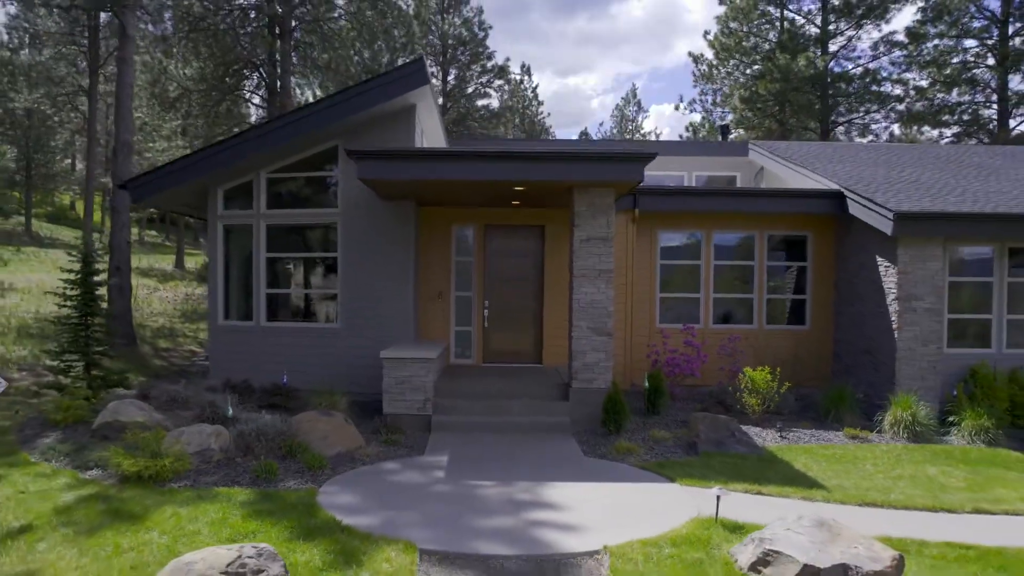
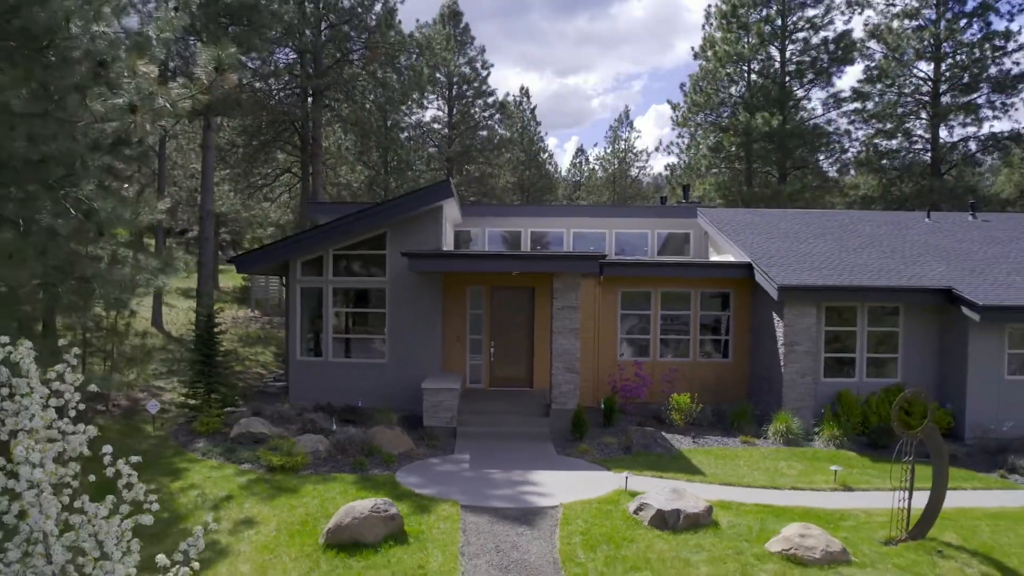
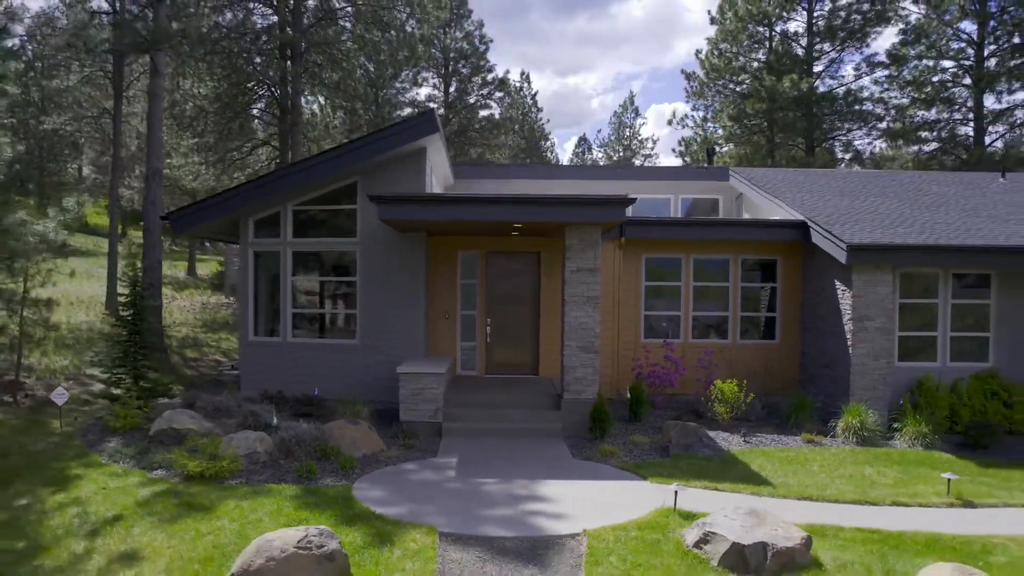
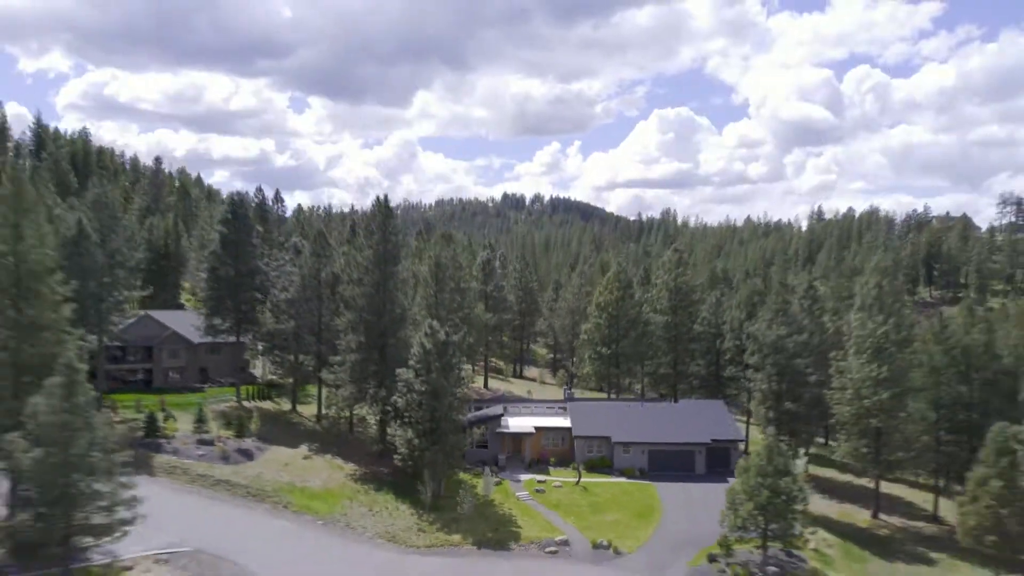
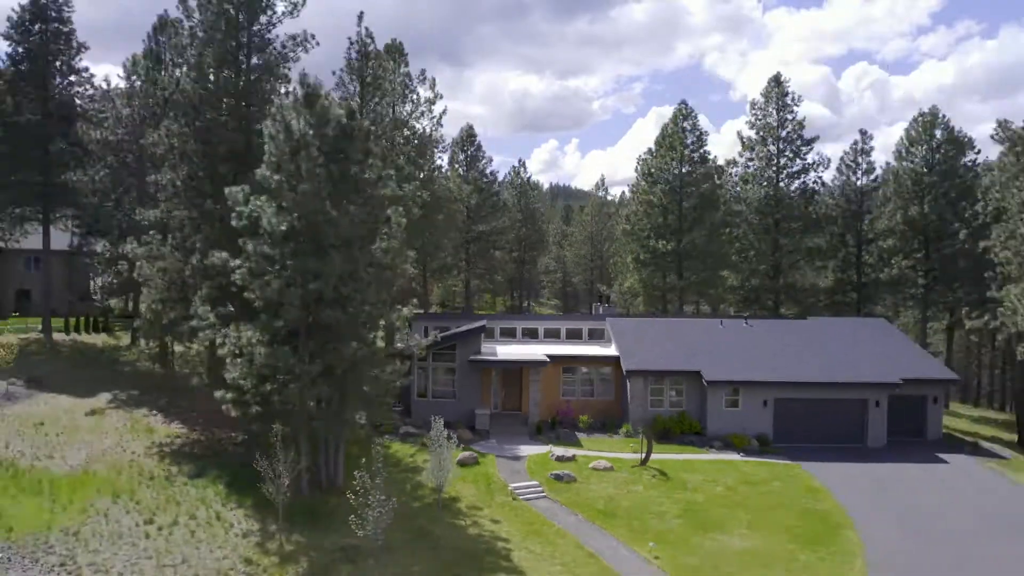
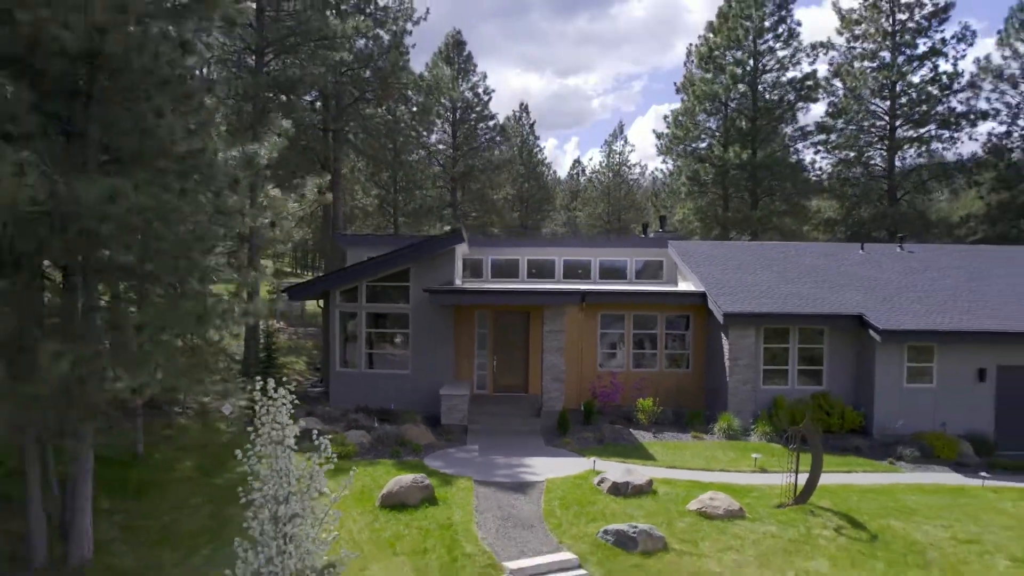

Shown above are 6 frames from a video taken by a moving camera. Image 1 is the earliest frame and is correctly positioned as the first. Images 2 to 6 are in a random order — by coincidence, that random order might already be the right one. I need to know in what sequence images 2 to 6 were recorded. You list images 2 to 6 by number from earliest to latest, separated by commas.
3, 2, 6, 5, 4
